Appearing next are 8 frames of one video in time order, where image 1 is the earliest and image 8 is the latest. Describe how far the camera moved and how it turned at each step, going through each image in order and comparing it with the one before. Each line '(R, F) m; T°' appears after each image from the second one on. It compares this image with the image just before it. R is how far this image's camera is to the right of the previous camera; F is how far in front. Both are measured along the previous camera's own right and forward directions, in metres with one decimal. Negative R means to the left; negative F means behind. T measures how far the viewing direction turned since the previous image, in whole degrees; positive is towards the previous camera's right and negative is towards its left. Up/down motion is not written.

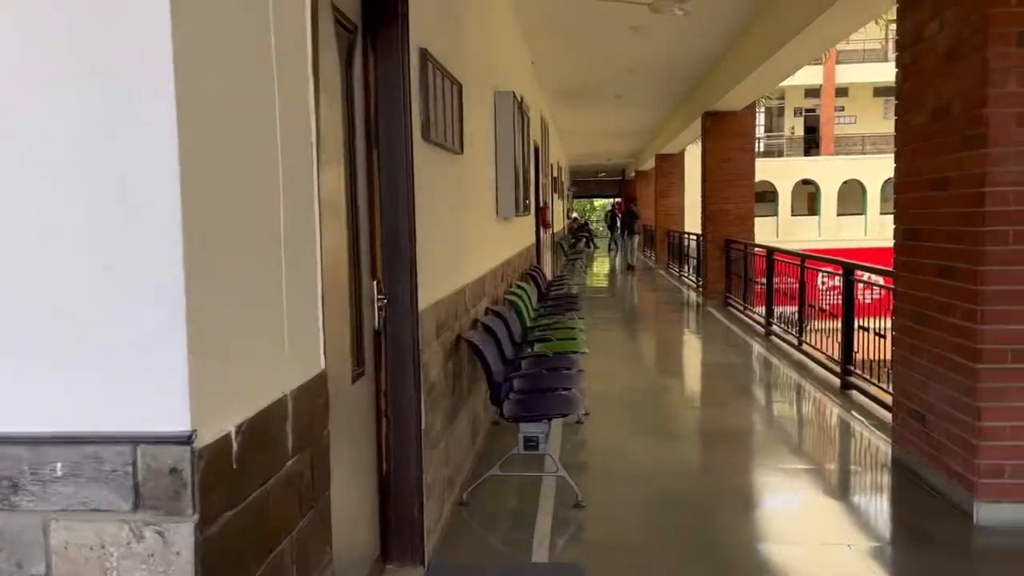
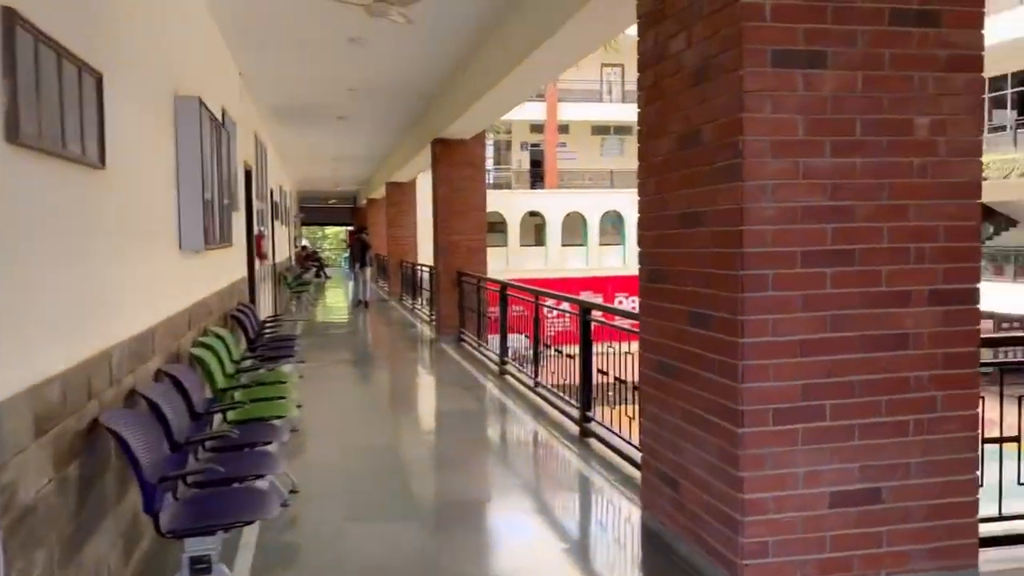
(+0.2, +0.8) m; +18°
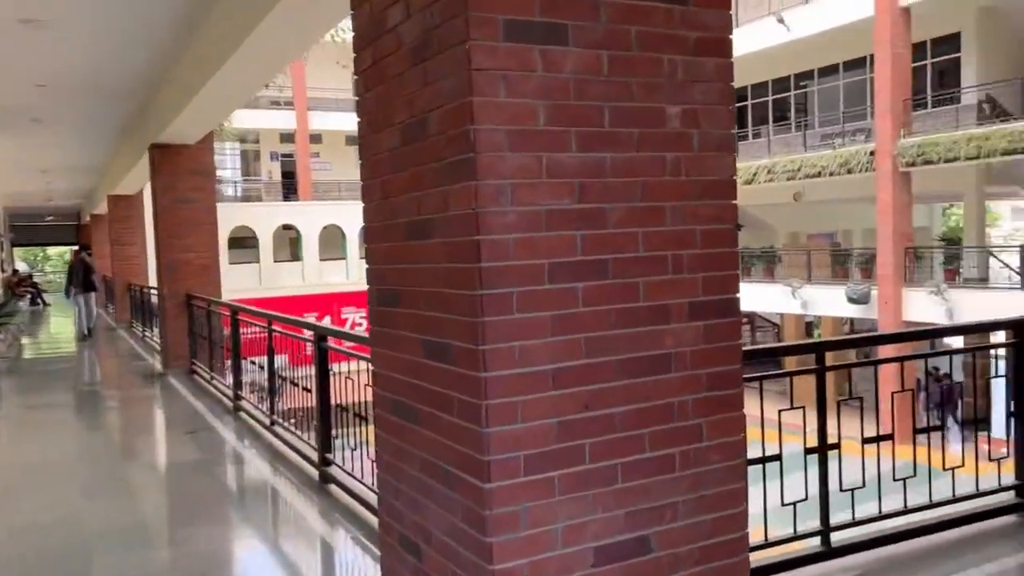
(+0.2, +0.6) m; +16°
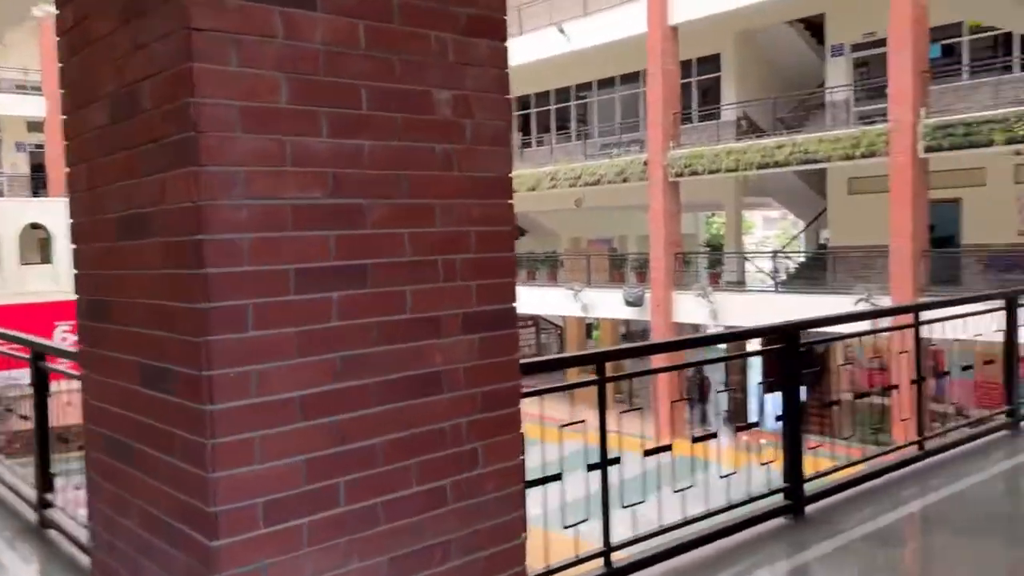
(+0.1, +0.3) m; +14°
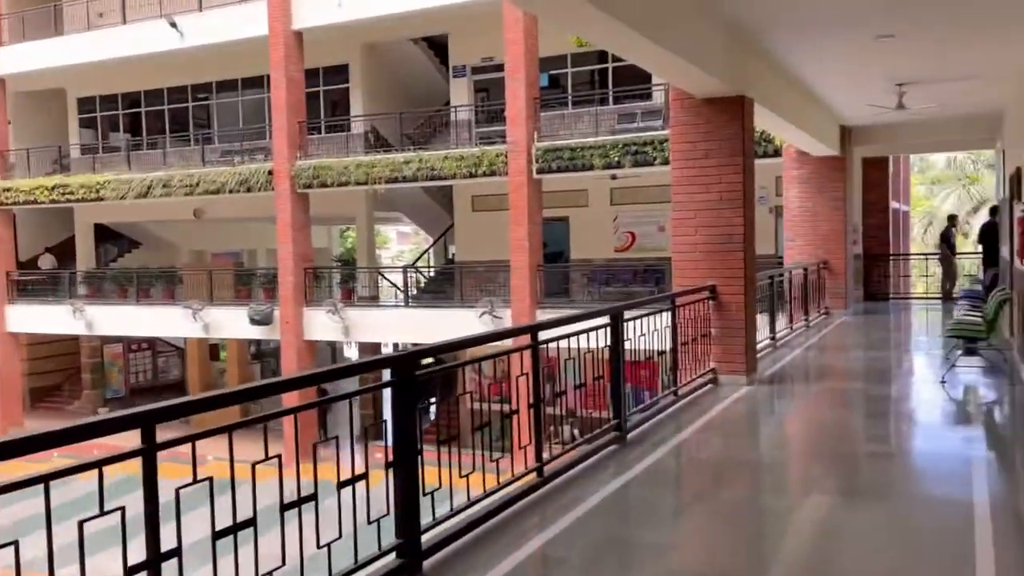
(+0.3, +0.6) m; +24°
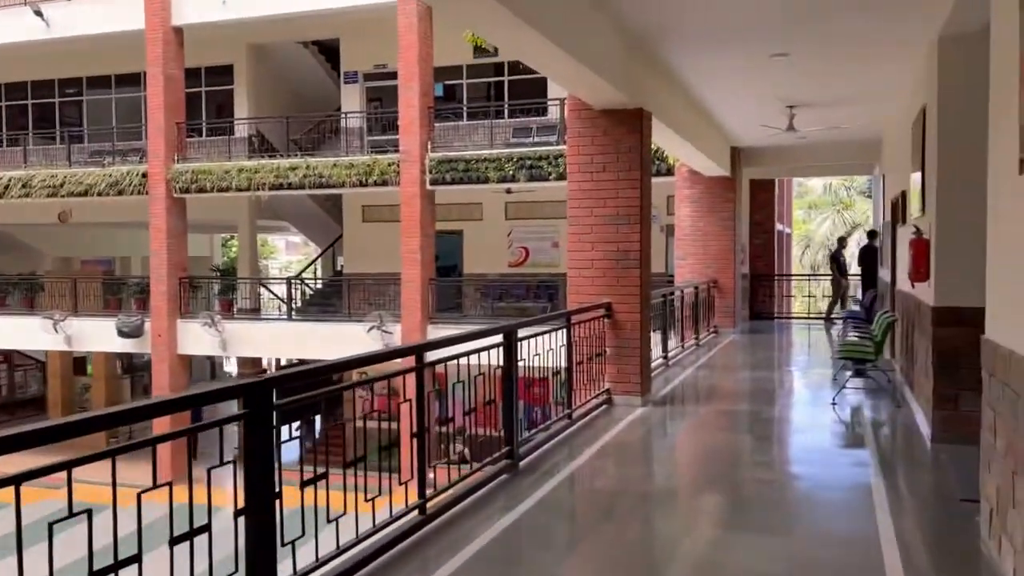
(0.0, +0.4) m; +7°
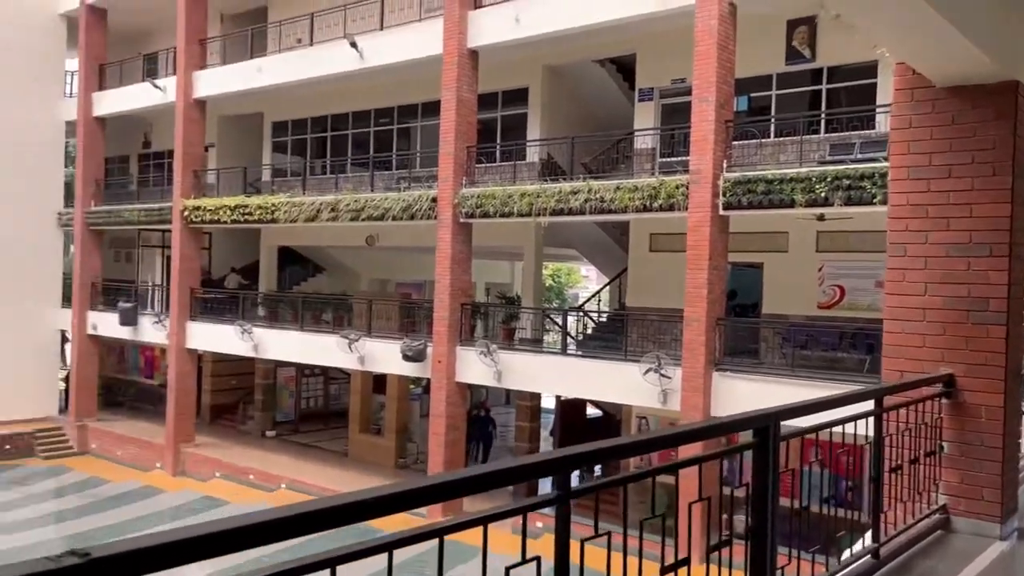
(+0.2, +1.7) m; -21°
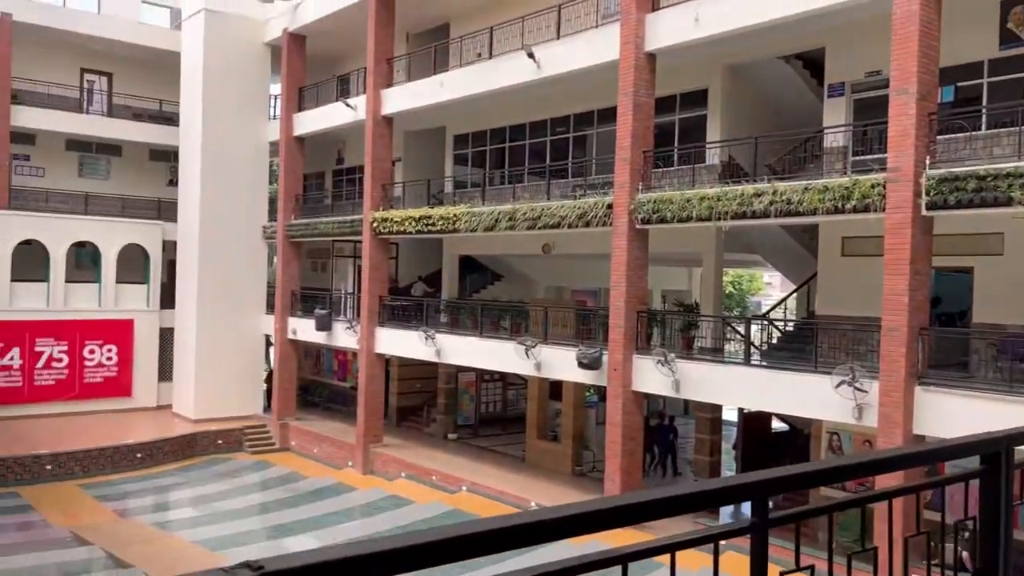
(0.0, +0.1) m; -12°
